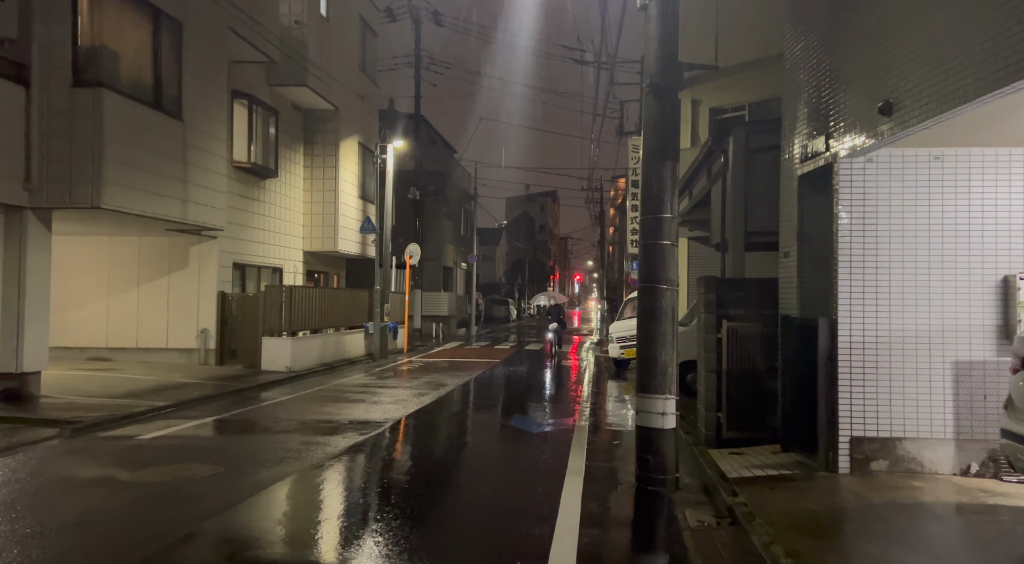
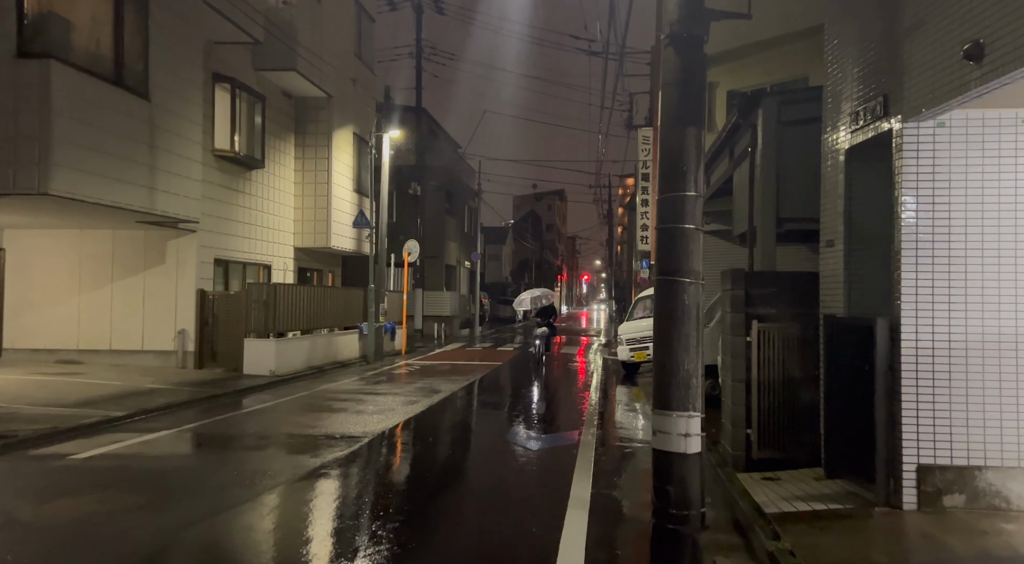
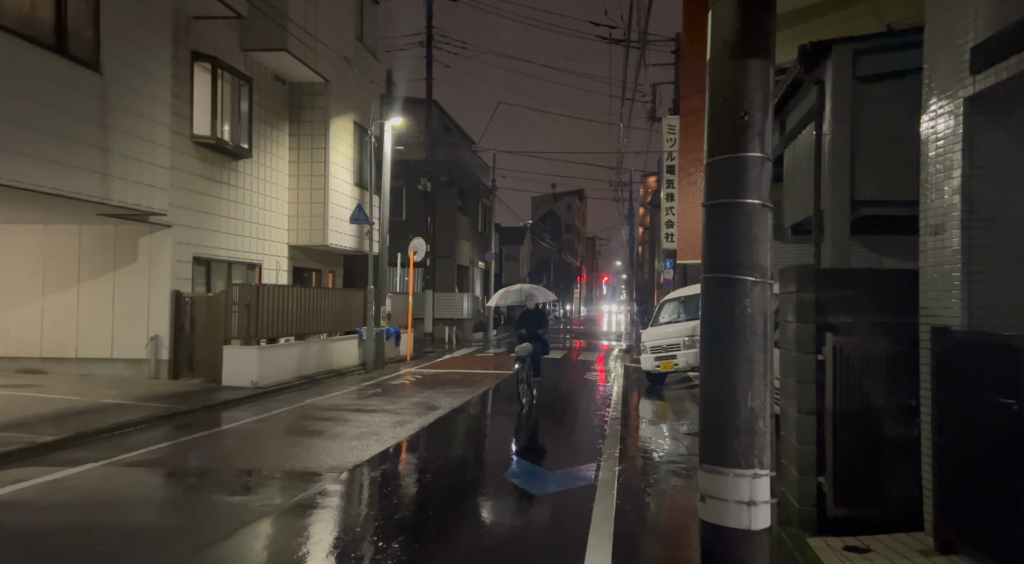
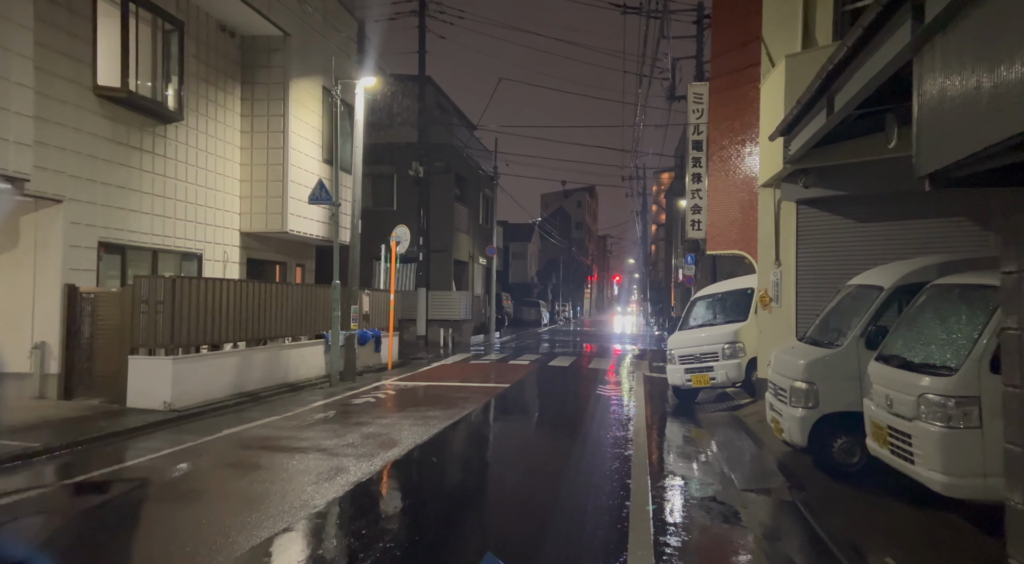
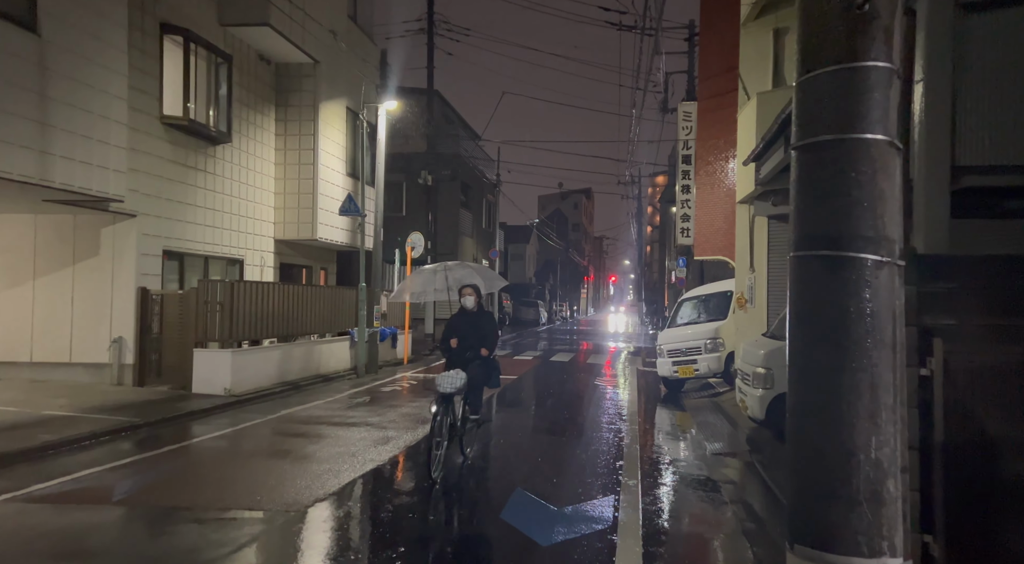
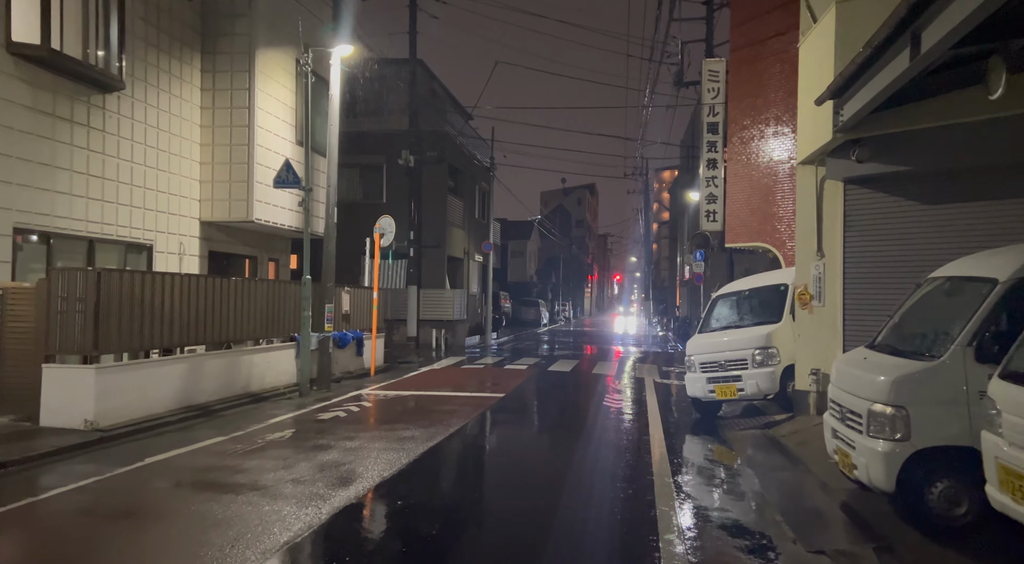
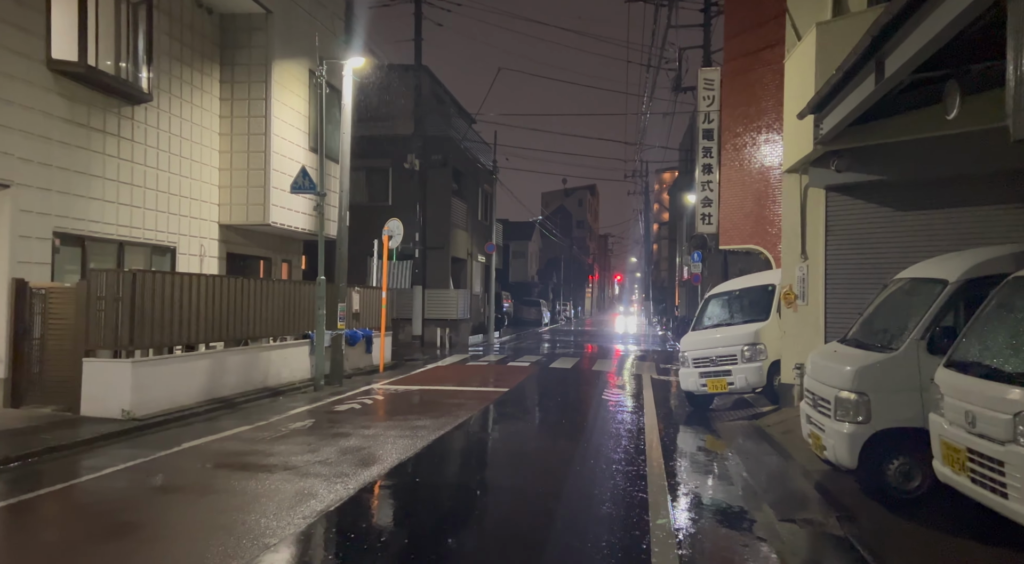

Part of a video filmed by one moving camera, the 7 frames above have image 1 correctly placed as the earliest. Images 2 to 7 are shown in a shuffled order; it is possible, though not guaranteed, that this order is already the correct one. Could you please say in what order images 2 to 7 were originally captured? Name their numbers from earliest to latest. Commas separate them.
2, 3, 5, 4, 7, 6
